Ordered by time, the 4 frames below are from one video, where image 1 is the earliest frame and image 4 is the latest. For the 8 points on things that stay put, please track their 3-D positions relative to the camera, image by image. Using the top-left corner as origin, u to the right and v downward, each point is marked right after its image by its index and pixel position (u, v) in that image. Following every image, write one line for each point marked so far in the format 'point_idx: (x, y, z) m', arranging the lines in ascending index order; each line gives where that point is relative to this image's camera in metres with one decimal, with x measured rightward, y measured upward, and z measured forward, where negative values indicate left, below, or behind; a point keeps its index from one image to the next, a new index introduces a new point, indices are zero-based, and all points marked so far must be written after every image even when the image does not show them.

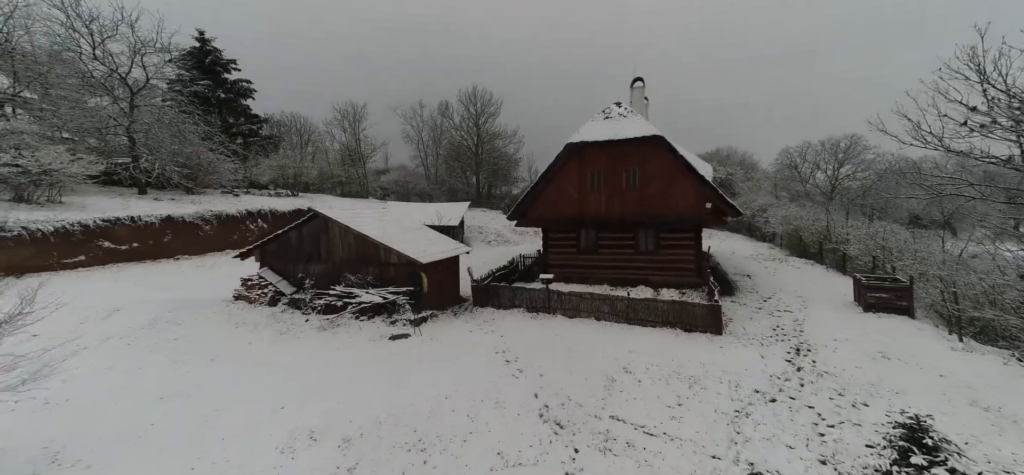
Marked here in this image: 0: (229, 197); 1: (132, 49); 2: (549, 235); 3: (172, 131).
0: (-12.2, +1.8, +18.9) m
1: (-13.9, +6.8, +16.0) m
2: (+1.0, 0.0, +11.6) m
3: (-12.9, +4.1, +16.7) m
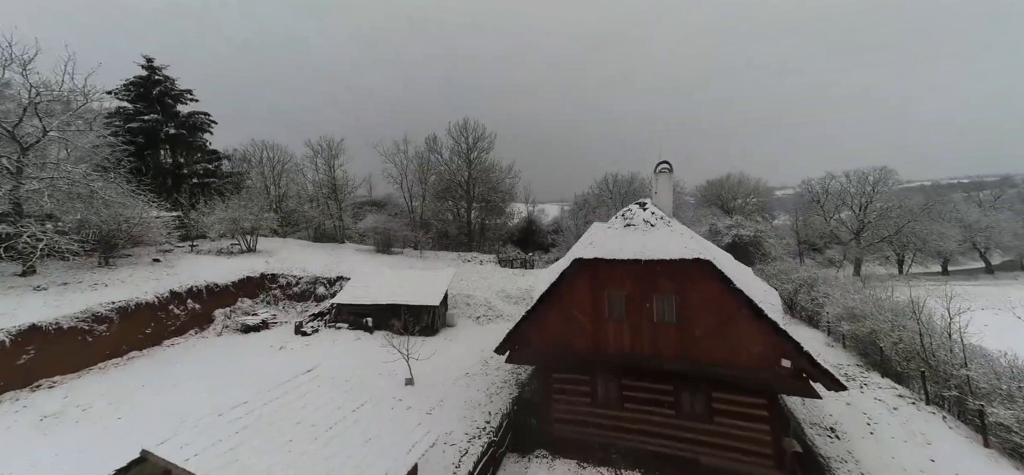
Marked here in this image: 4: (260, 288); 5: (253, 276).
0: (-12.5, -1.0, +15.4) m
1: (-14.1, +4.2, +12.6) m
2: (+0.8, -2.6, +8.2) m
3: (-13.2, +1.4, +13.3) m
4: (-9.6, -1.9, +16.8) m
5: (-9.9, -1.5, +16.8) m
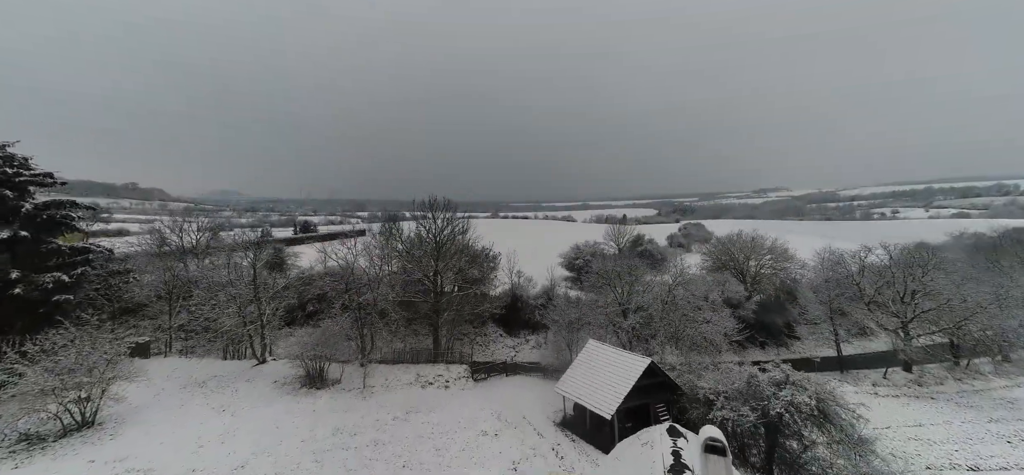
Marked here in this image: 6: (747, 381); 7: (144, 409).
0: (-13.6, -6.1, +8.9) m
1: (-15.1, -0.8, +6.3) m
2: (-0.3, -7.6, +1.8) m
3: (-14.2, -3.6, +6.9) m
4: (-10.8, -7.1, +10.4) m
5: (-11.0, -6.6, +10.4) m
6: (+8.6, -5.3, +16.1) m
7: (-12.3, -5.9, +15.0) m
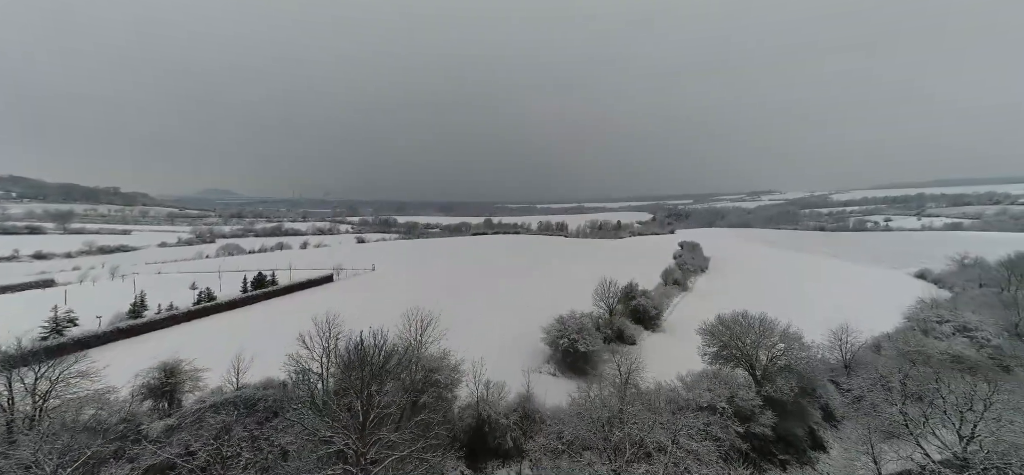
0: (-15.4, -12.3, +2.1) m
1: (-16.9, -7.0, -0.5) m
2: (-2.1, -13.9, -4.9) m
3: (-16.0, -9.8, +0.1) m
4: (-12.6, -13.3, +3.5) m
5: (-12.9, -12.9, +3.6) m
6: (+6.7, -11.8, +9.5) m
7: (-14.2, -12.2, +8.1) m
